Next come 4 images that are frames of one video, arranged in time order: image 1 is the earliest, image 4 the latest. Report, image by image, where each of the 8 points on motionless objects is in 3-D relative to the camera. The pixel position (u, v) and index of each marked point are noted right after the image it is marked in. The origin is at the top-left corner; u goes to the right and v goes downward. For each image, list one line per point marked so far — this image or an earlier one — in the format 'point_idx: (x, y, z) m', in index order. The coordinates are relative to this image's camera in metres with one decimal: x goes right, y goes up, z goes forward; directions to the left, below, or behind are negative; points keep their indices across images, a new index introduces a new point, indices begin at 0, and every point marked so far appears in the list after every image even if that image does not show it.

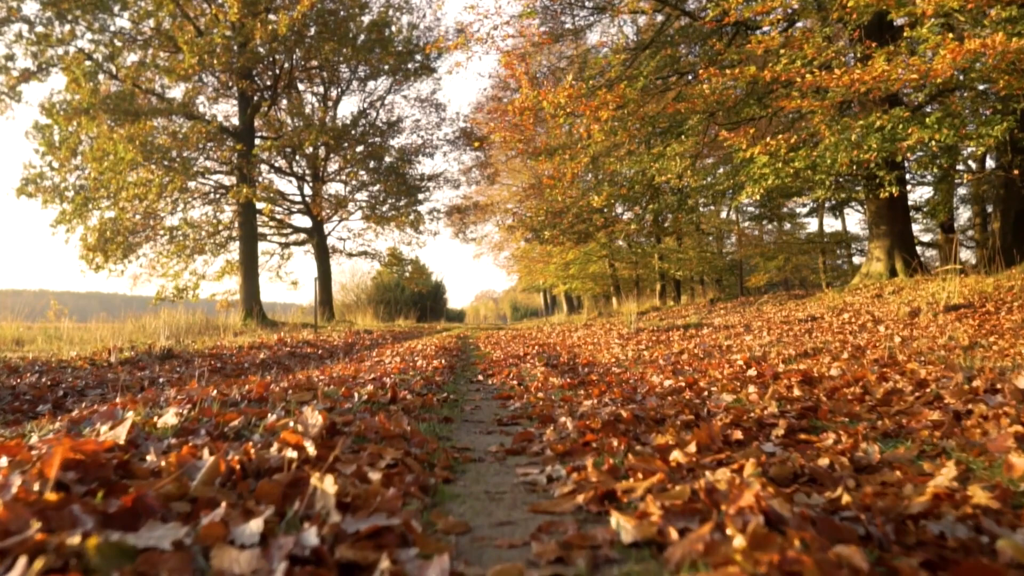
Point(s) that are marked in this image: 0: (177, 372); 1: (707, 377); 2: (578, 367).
0: (-3.0, -0.8, +6.5) m
1: (+1.5, -0.7, +5.3) m
2: (+0.7, -0.9, +7.5) m
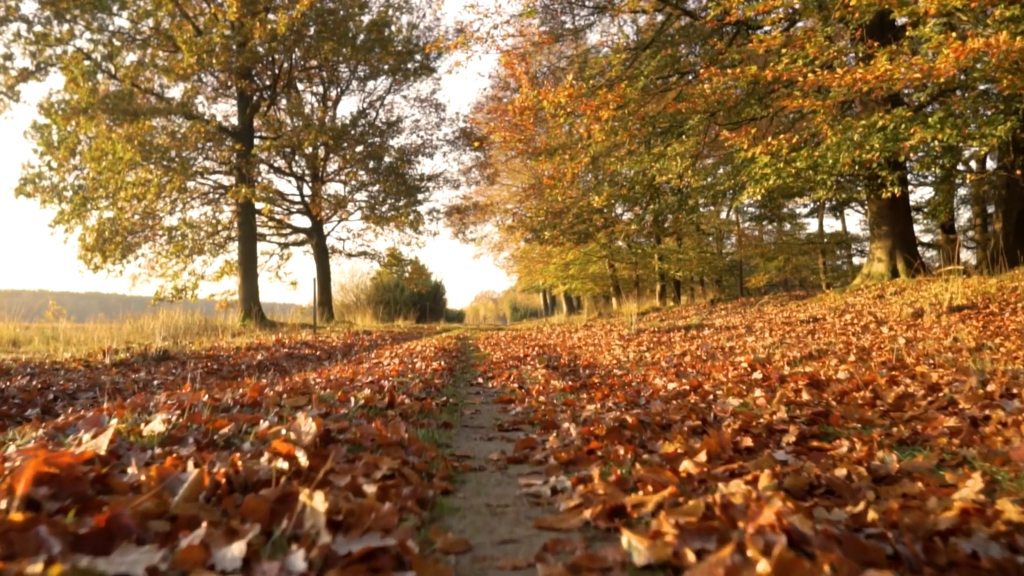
0: (-3.0, -0.8, +6.4) m
1: (+1.5, -0.7, +5.2) m
2: (+0.7, -0.9, +7.4) m
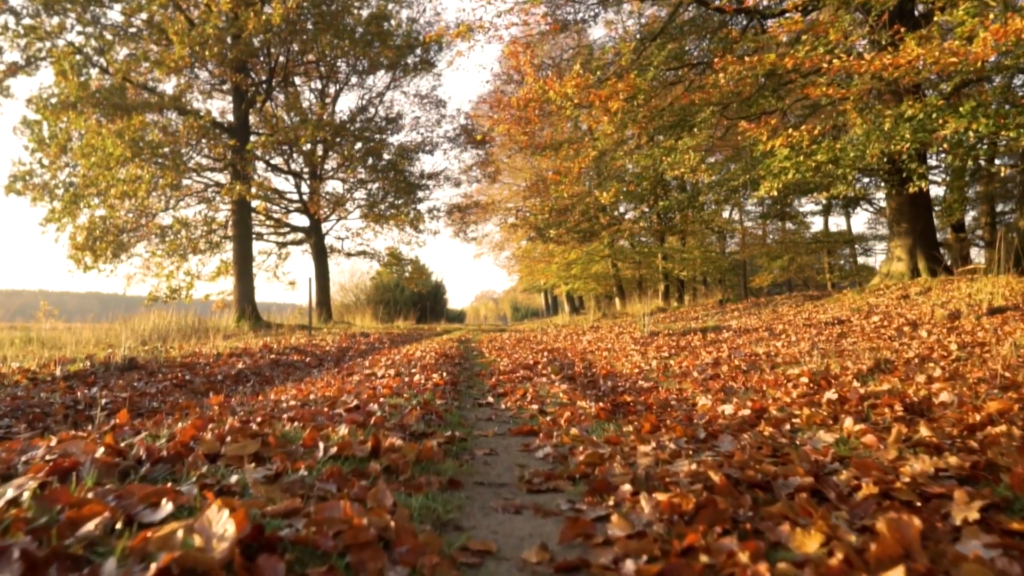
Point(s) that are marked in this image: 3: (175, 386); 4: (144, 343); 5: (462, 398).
0: (-2.9, -0.8, +5.4) m
1: (+1.6, -0.7, +4.3) m
2: (+0.8, -0.9, +6.5) m
3: (-3.0, -0.9, +6.3) m
4: (-6.6, -1.0, +13.1) m
5: (-0.4, -0.8, +5.1) m
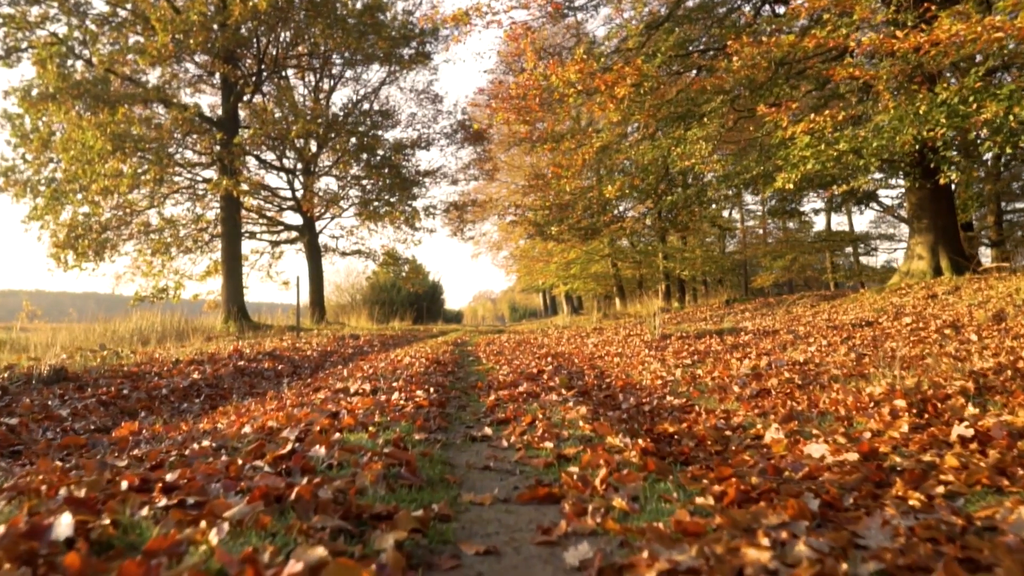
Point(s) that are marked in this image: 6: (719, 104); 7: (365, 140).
0: (-2.9, -0.8, +4.2) m
1: (+1.6, -0.7, +3.1) m
2: (+0.8, -0.8, +5.3) m
3: (-3.0, -0.8, +5.1) m
4: (-6.7, -1.0, +11.9) m
5: (-0.3, -0.8, +3.9) m
6: (+3.5, +3.1, +11.1) m
7: (-3.5, +3.6, +16.2) m
